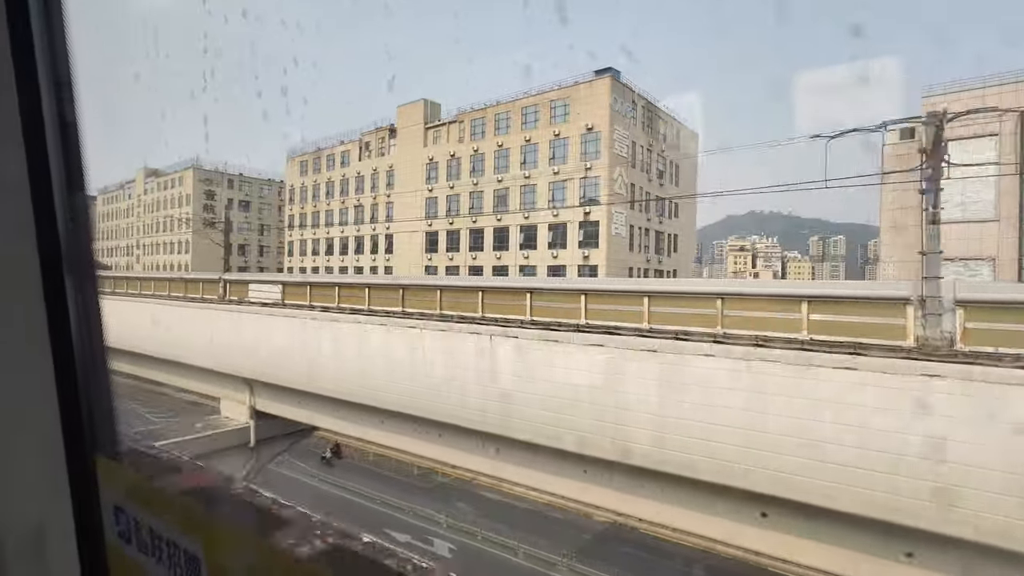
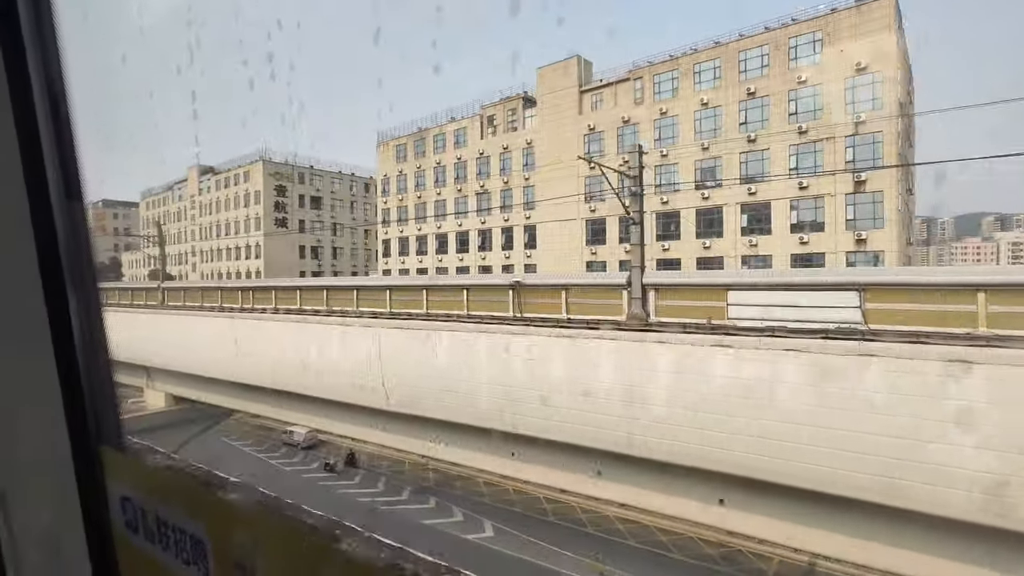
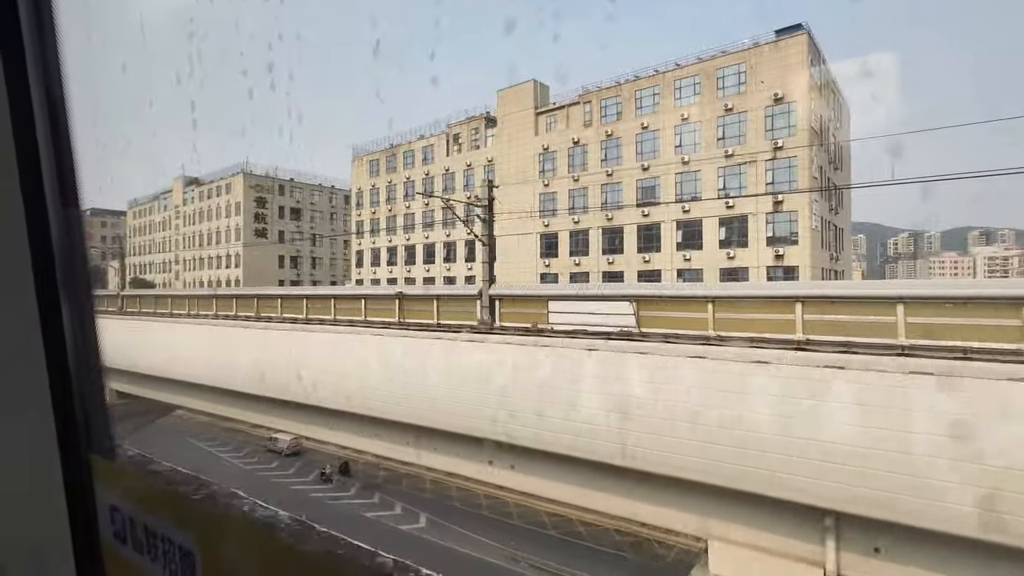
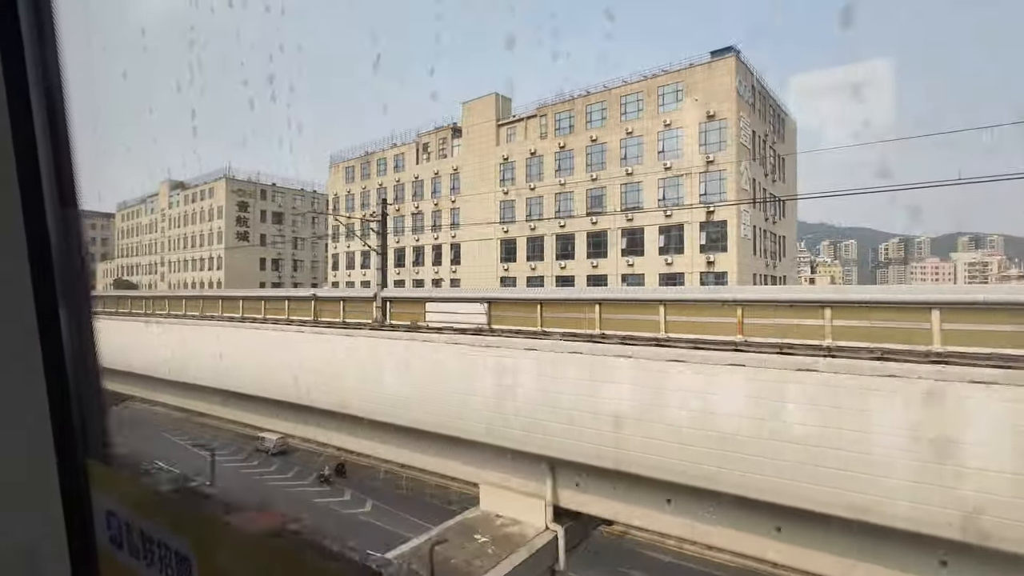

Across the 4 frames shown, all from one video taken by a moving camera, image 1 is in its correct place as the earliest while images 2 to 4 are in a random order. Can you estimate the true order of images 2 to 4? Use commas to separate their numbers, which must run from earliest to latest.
4, 3, 2
